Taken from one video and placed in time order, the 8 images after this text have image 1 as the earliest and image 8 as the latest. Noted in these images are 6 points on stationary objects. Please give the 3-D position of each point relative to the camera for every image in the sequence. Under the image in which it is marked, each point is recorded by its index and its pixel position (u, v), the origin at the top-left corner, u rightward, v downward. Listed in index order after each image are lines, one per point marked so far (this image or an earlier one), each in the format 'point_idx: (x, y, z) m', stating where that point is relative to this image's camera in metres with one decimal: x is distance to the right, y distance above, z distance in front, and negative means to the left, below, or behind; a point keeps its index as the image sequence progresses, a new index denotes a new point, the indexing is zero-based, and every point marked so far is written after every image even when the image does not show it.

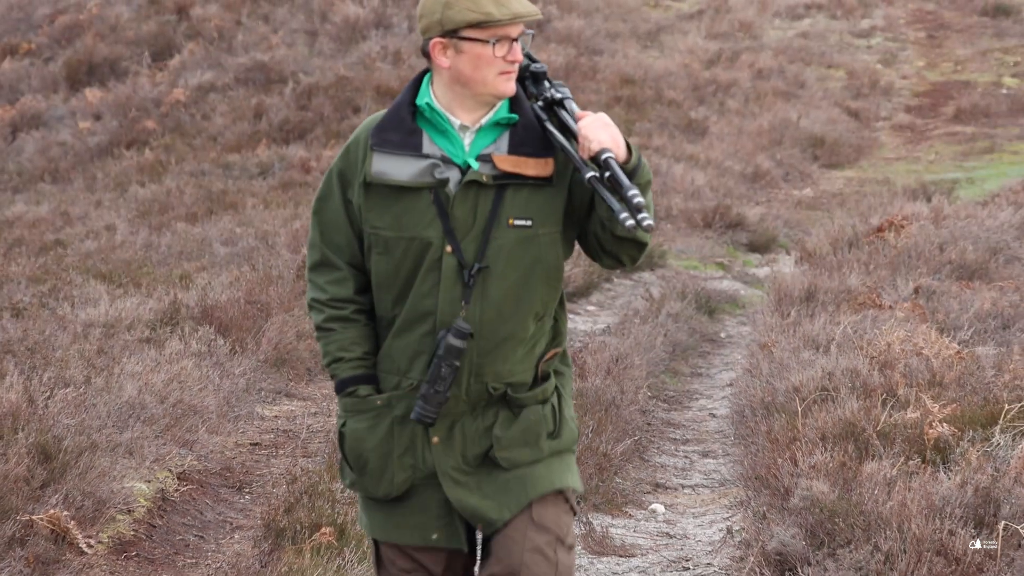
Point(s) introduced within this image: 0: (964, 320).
0: (+2.2, -0.2, +4.8) m
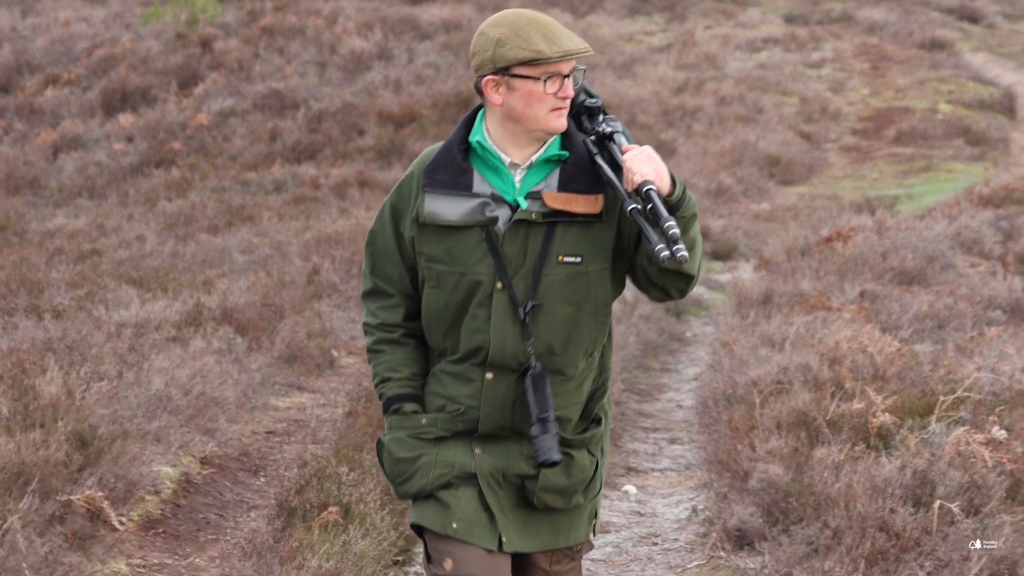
0: (+2.2, -0.2, +5.3) m
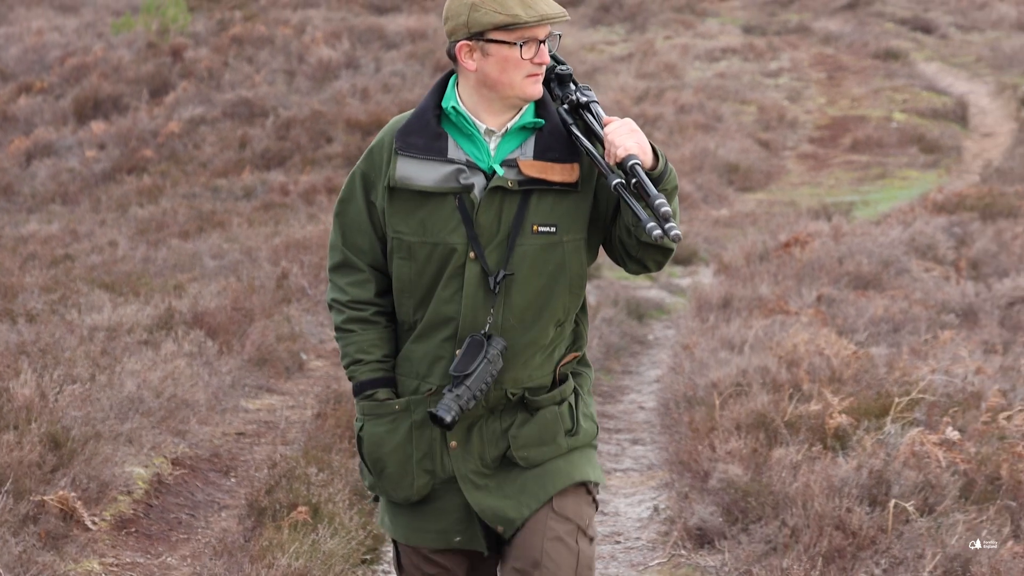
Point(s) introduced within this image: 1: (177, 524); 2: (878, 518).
0: (+2.0, -0.2, +5.4) m
1: (-1.6, -1.1, +4.3) m
2: (+1.6, -1.0, +3.9) m
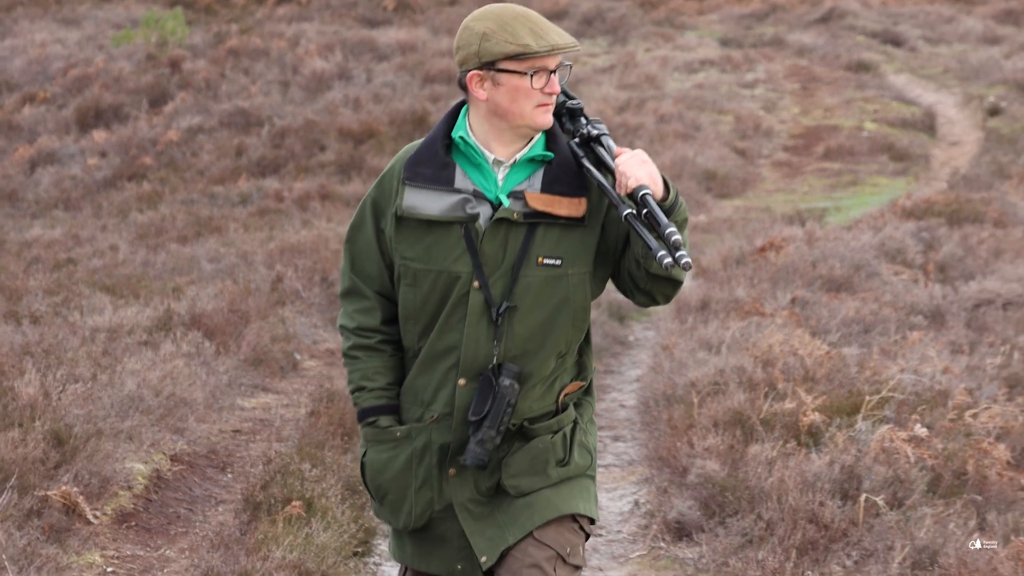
0: (+1.9, -0.2, +5.6) m
1: (-1.6, -1.1, +4.5) m
2: (+1.5, -1.0, +4.1) m
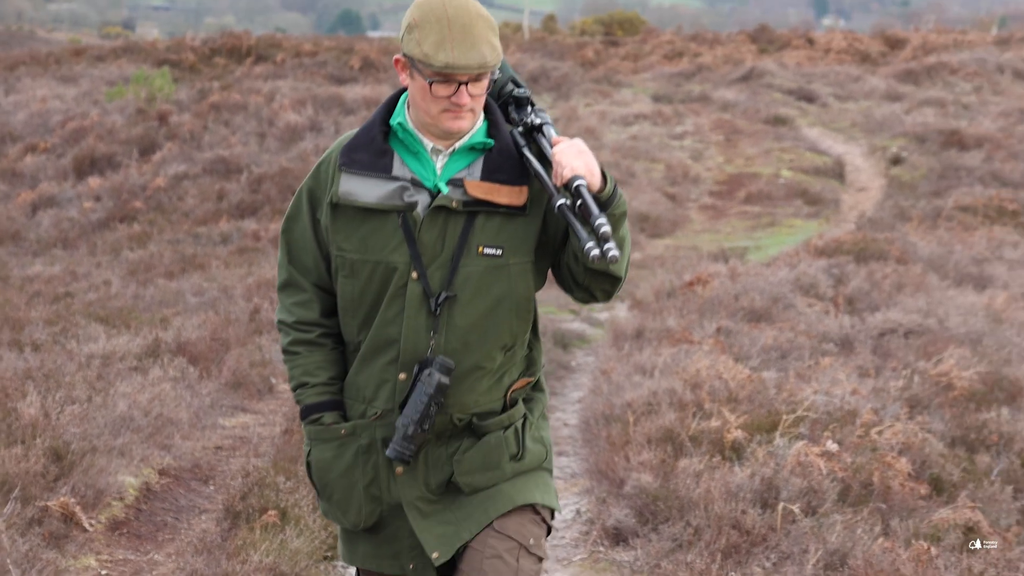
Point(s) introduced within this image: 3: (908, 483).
0: (+1.7, -0.4, +6.2) m
1: (-1.9, -1.3, +5.1) m
2: (+1.2, -1.1, +4.6) m
3: (+2.0, -1.0, +4.8) m
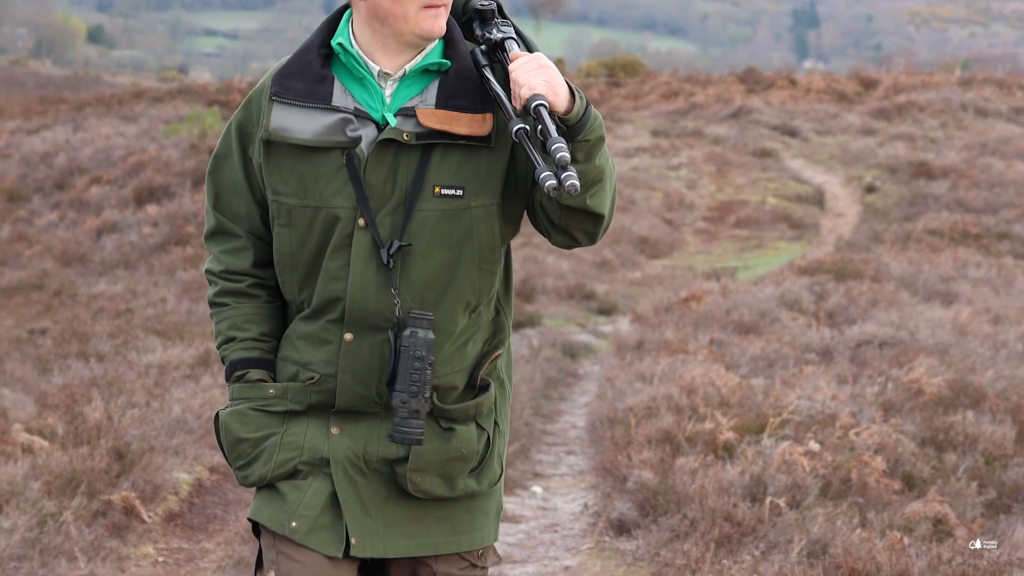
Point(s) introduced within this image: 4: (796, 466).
0: (+1.7, -0.5, +6.8) m
1: (-1.8, -1.4, +5.7) m
2: (+1.3, -1.2, +5.2) m
3: (+2.1, -1.1, +5.4) m
4: (+1.6, -1.0, +5.5) m
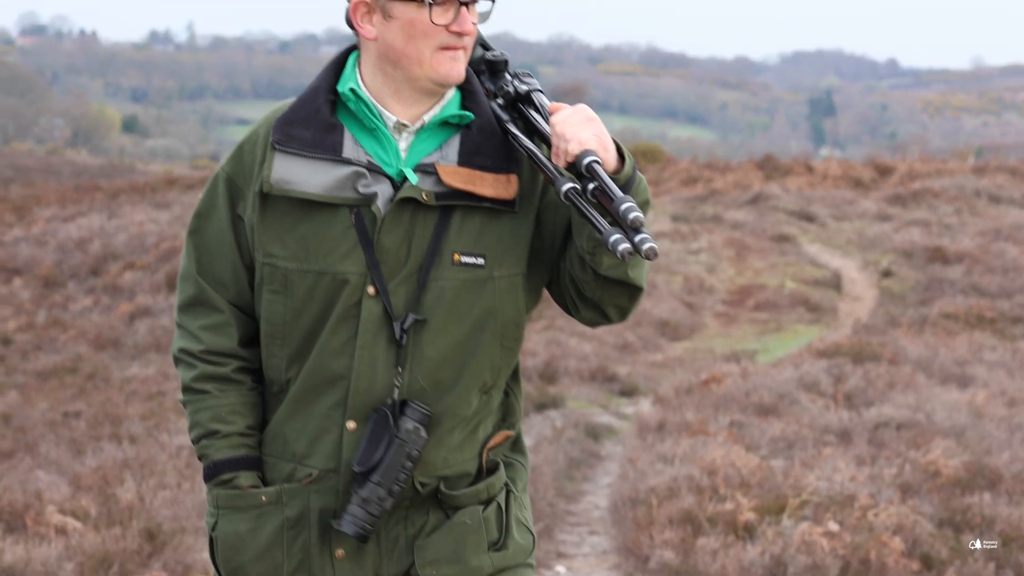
0: (+1.9, -1.1, +6.9) m
1: (-1.7, -1.9, +5.7) m
2: (+1.5, -1.8, +5.3) m
3: (+2.3, -1.6, +5.5) m
4: (+1.8, -1.6, +5.6) m
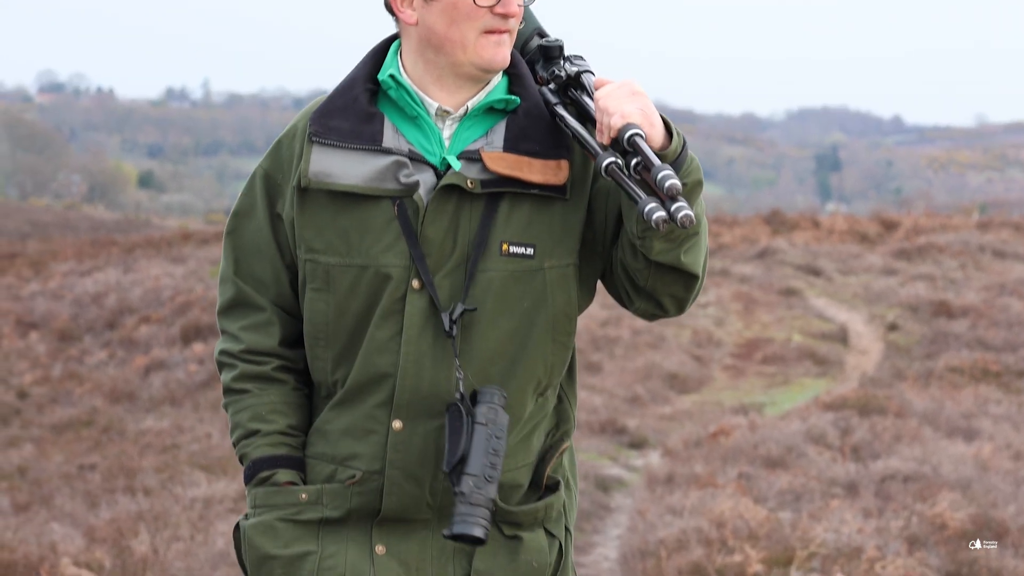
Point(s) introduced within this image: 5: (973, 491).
0: (+2.0, -1.5, +6.9) m
1: (-1.6, -2.3, +5.8) m
2: (+1.5, -2.1, +5.3) m
3: (+2.3, -2.0, +5.6) m
4: (+1.9, -1.9, +5.6) m
5: (+3.5, -1.5, +7.1) m
